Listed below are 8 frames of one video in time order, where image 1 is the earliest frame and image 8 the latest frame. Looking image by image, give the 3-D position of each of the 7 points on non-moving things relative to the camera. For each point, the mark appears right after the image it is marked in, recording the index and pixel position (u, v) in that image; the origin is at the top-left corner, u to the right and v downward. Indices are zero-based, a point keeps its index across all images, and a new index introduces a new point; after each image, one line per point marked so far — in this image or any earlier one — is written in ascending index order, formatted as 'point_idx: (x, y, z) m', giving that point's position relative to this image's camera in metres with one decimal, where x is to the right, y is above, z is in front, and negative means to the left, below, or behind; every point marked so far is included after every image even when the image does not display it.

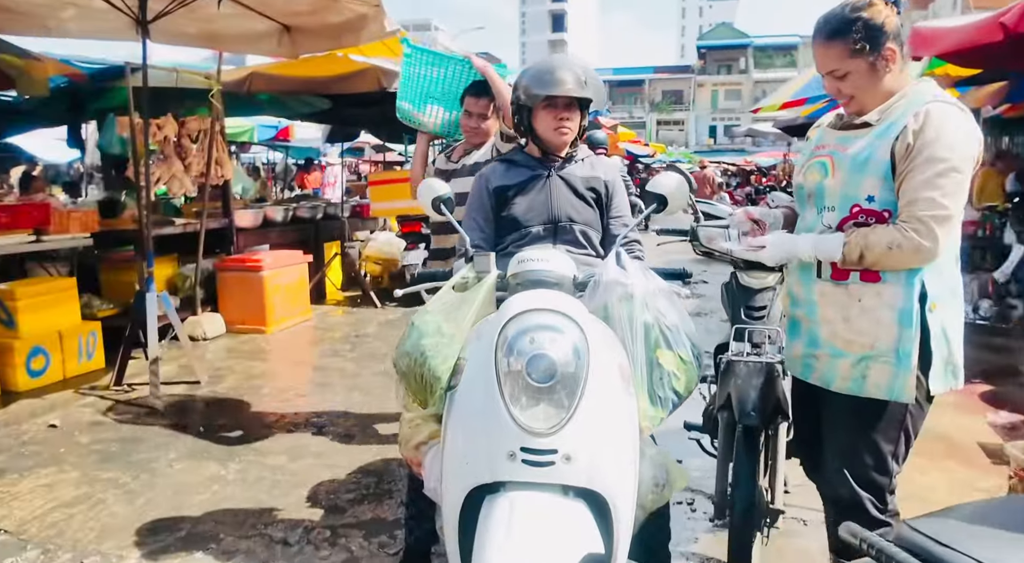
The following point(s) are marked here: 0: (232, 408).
0: (-1.7, -0.7, +4.4) m
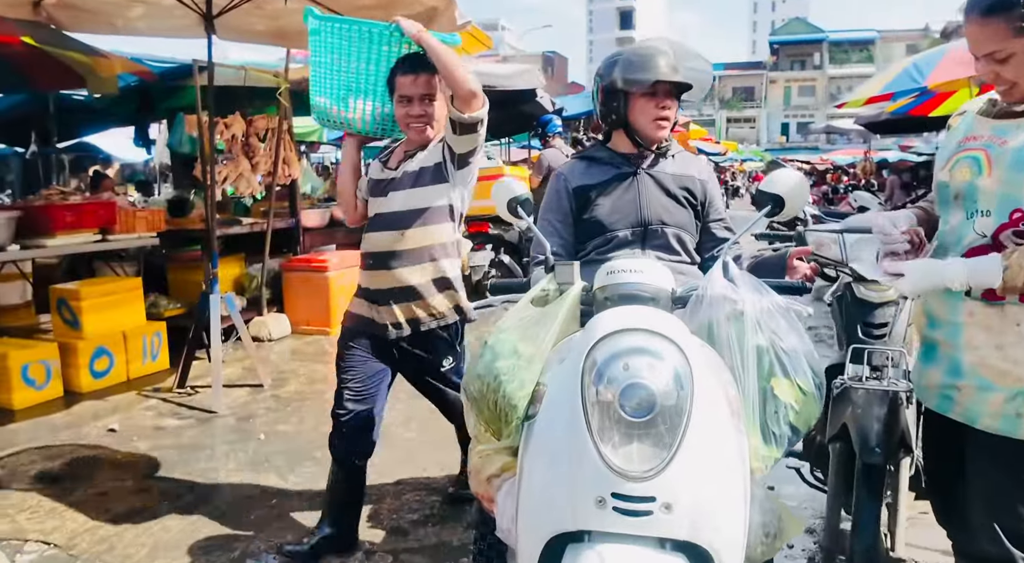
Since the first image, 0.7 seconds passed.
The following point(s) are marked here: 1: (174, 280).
0: (-1.3, -0.8, +4.3) m
1: (-2.7, 0.0, +5.9) m
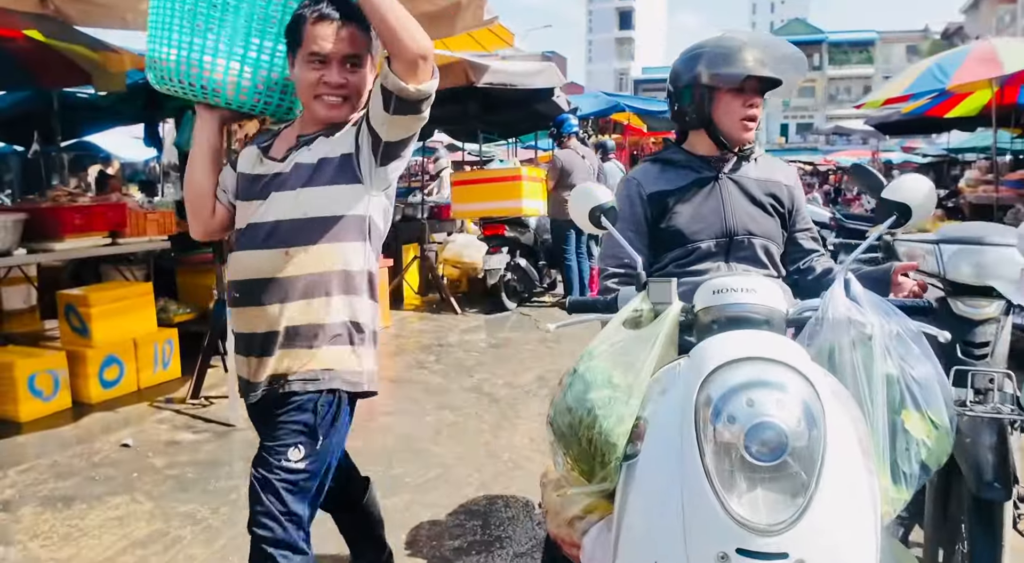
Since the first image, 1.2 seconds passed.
0: (-1.1, -0.8, +4.1) m
1: (-2.5, 0.0, +5.7) m
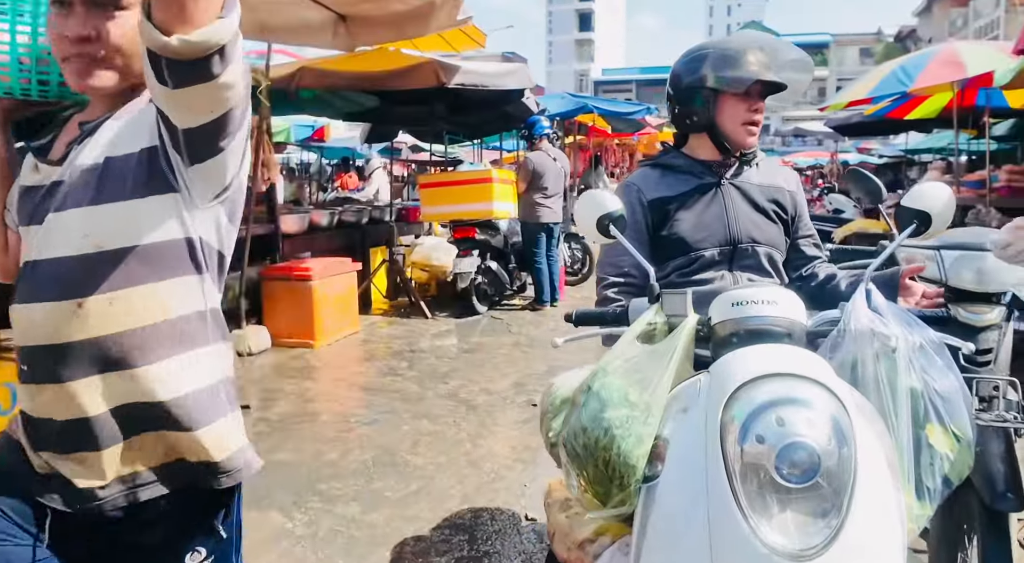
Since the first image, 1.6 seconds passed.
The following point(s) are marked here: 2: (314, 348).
0: (-1.2, -0.8, +4.0) m
1: (-2.7, -0.1, +5.5) m
2: (-1.6, -0.5, +6.0) m
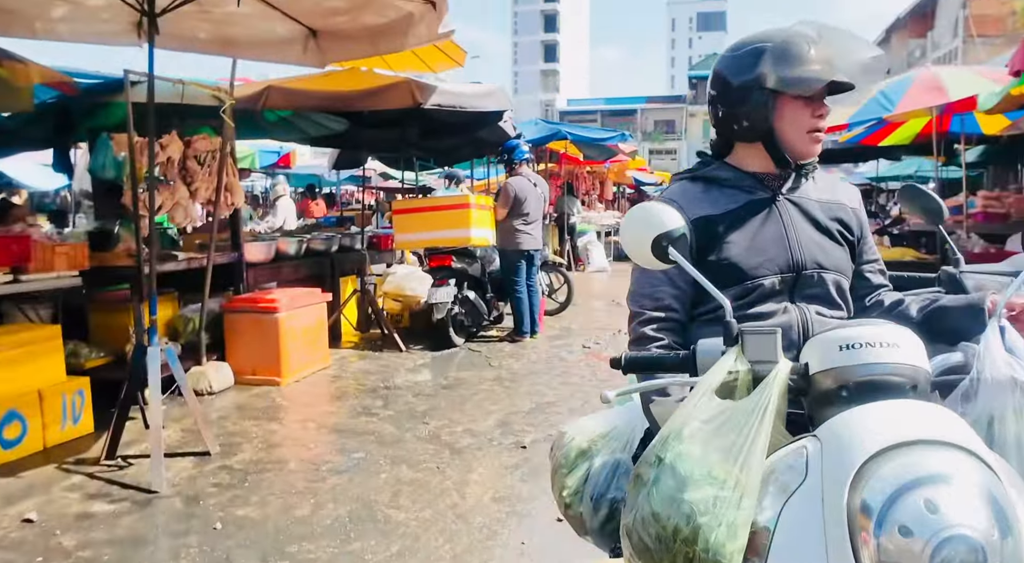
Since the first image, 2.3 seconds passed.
0: (-1.2, -1.0, +3.5) m
1: (-2.8, -0.3, +5.1) m
2: (-1.7, -0.8, +5.6) m
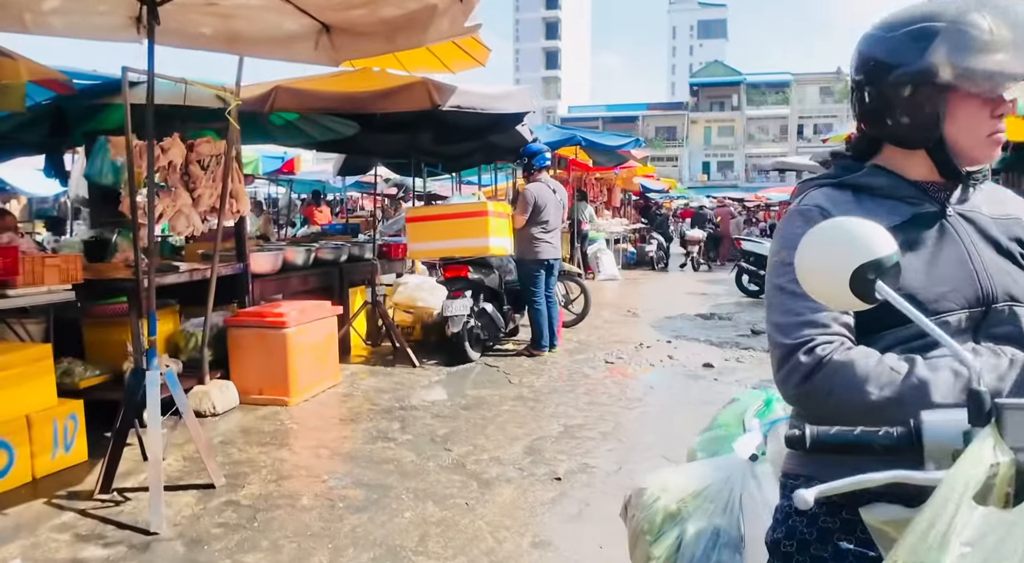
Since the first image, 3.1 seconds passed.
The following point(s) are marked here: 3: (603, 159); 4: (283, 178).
0: (-1.1, -1.1, +3.2) m
1: (-2.7, -0.4, +4.7) m
2: (-1.6, -0.9, +5.2) m
3: (+1.8, +2.4, +14.4) m
4: (-4.6, +2.1, +15.0) m
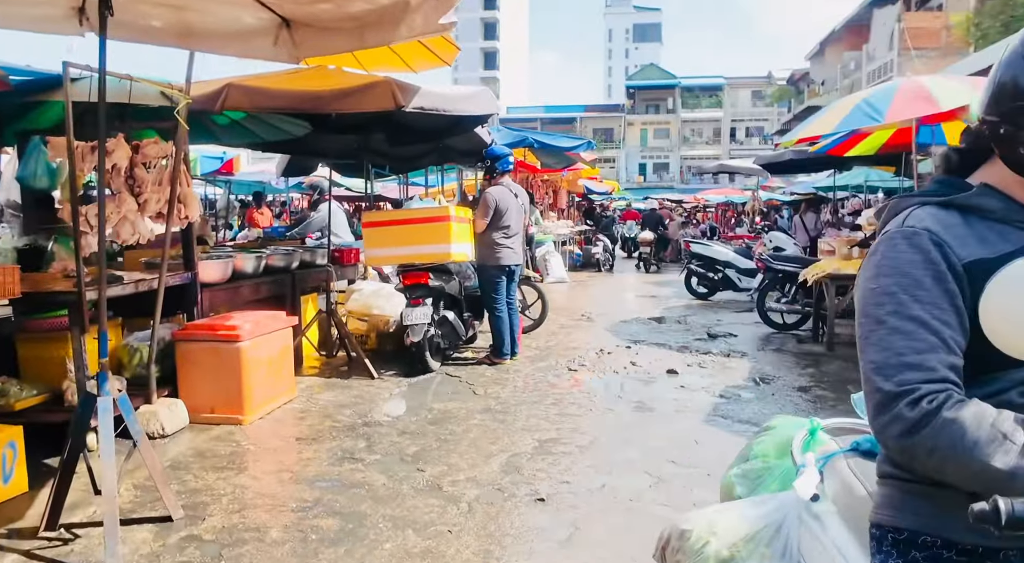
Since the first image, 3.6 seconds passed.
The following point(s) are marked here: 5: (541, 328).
0: (-1.1, -1.1, +2.9) m
1: (-2.8, -0.5, +4.3) m
2: (-1.8, -0.9, +4.9) m
3: (+0.8, +2.3, +14.3) m
4: (-5.6, +2.0, +14.4) m
5: (+0.3, -0.6, +8.8) m
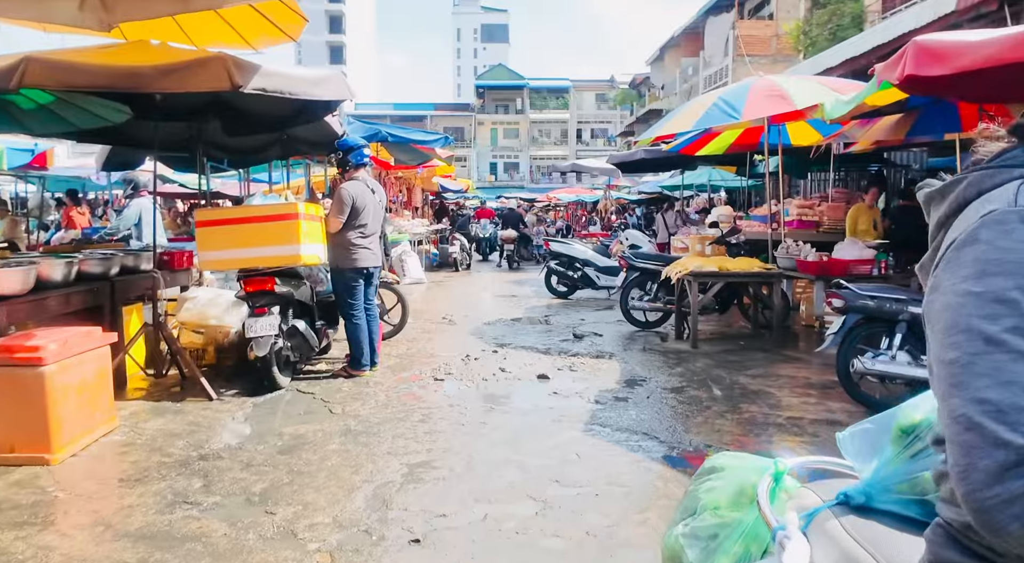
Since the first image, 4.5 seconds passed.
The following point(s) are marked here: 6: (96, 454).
0: (-1.5, -1.2, +2.2) m
1: (-3.5, -0.5, +3.2) m
2: (-2.5, -1.0, +4.0) m
3: (-1.9, +2.3, +13.8) m
4: (-8.3, +1.8, +12.6) m
5: (-1.2, -0.6, +8.3) m
6: (-2.4, -1.0, +4.3) m
